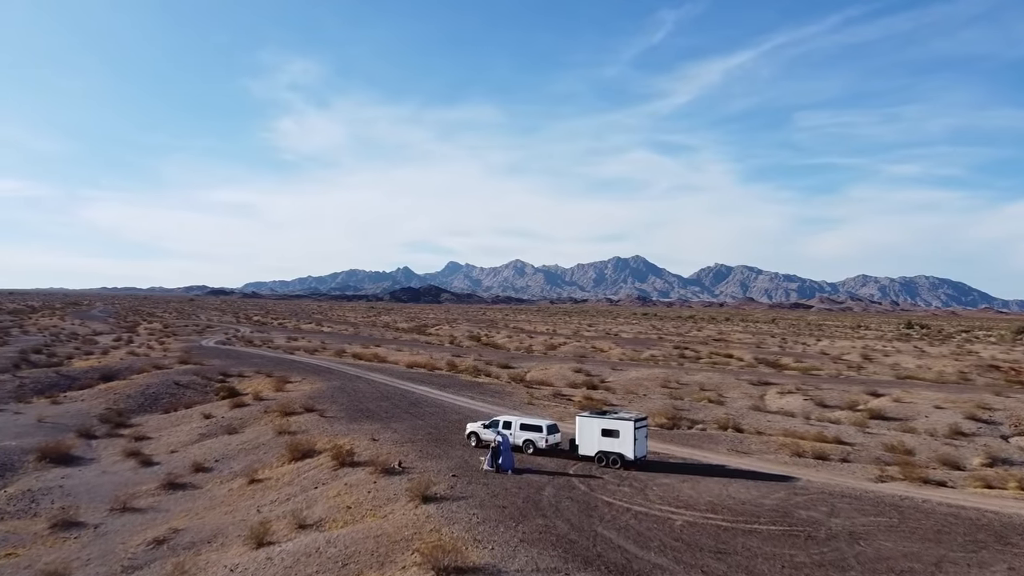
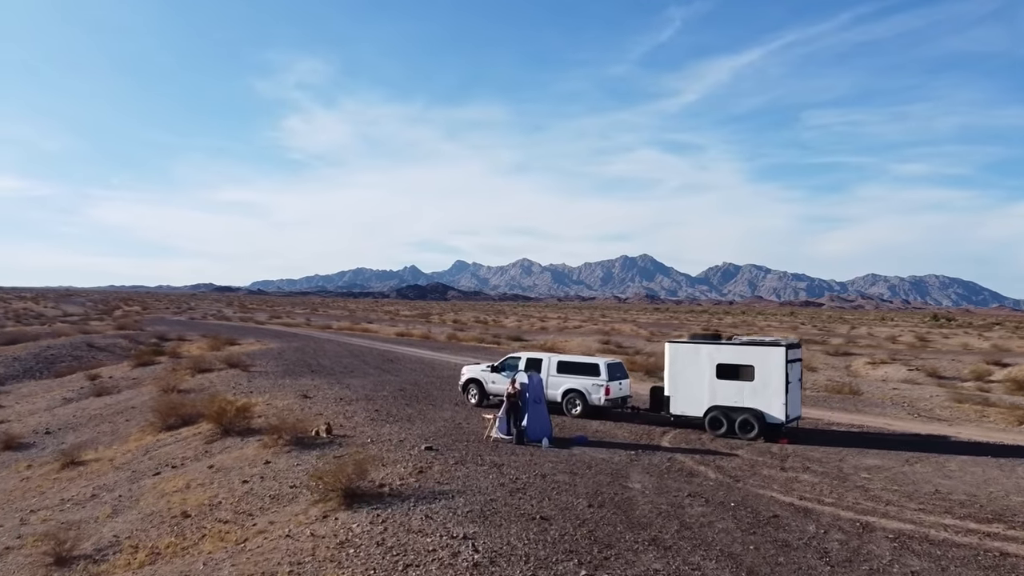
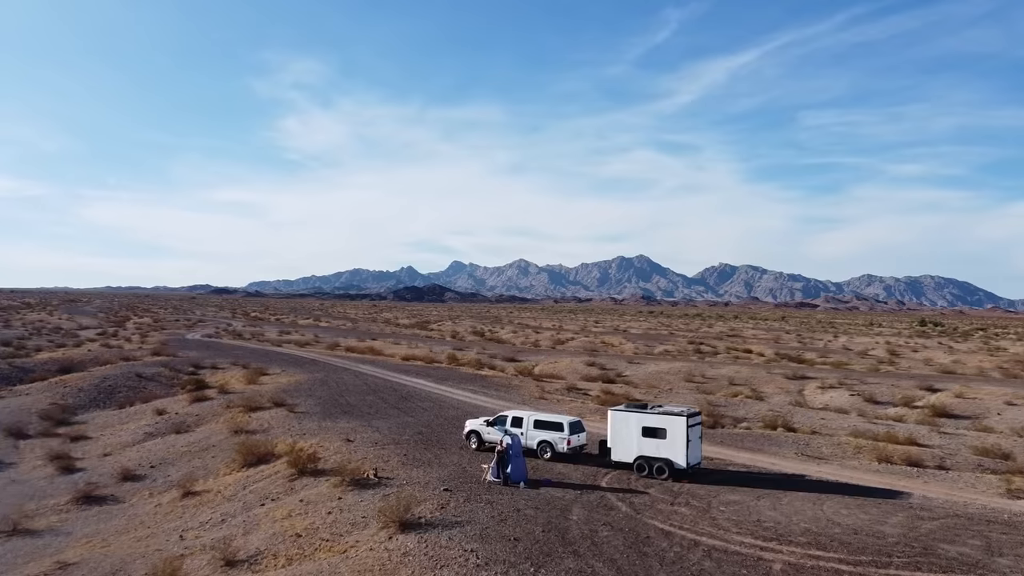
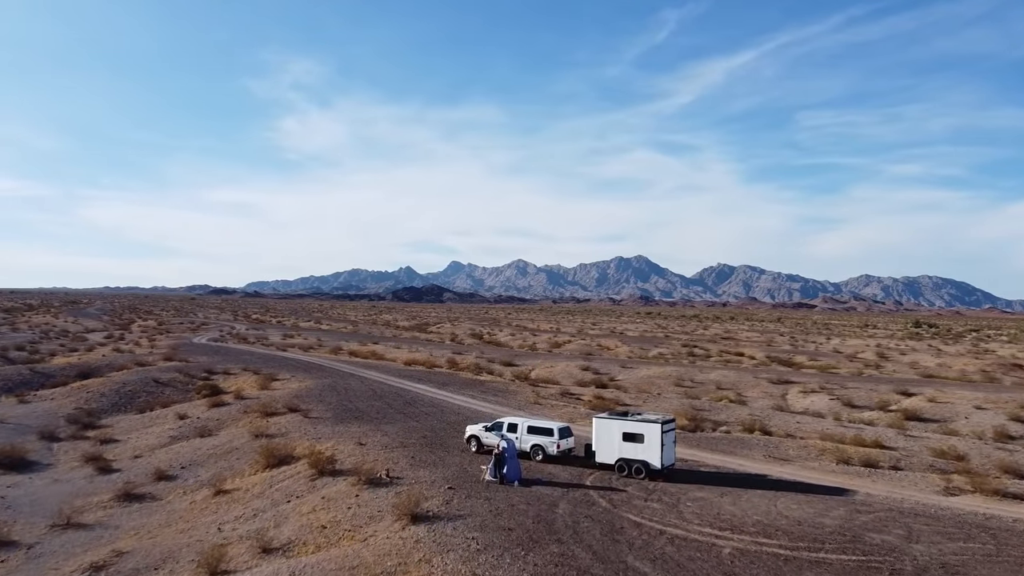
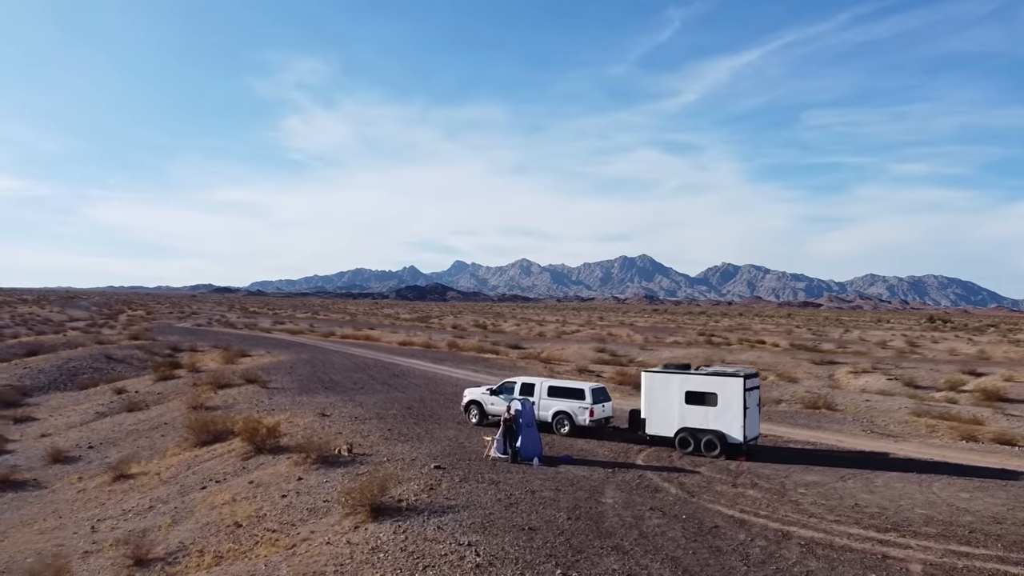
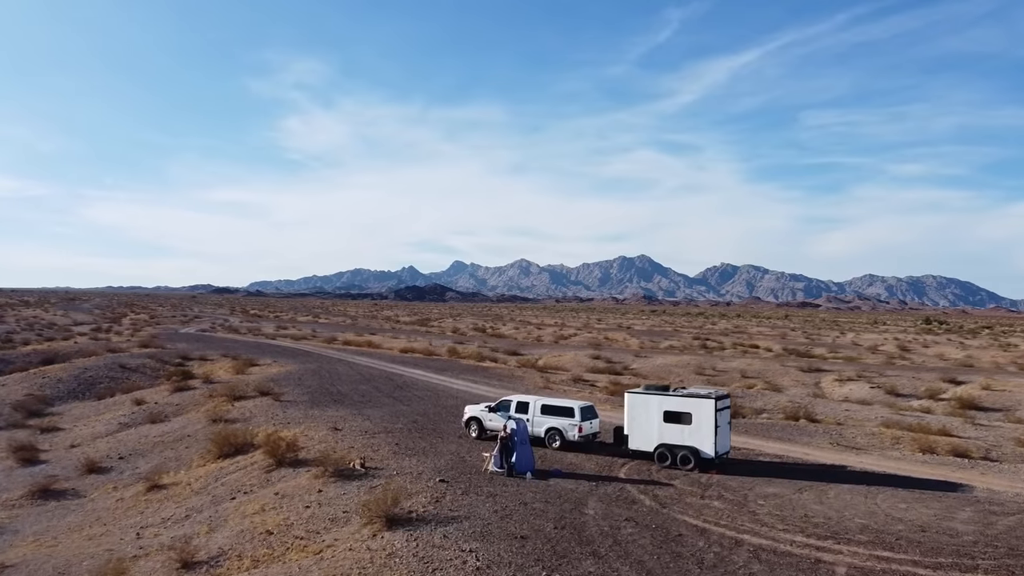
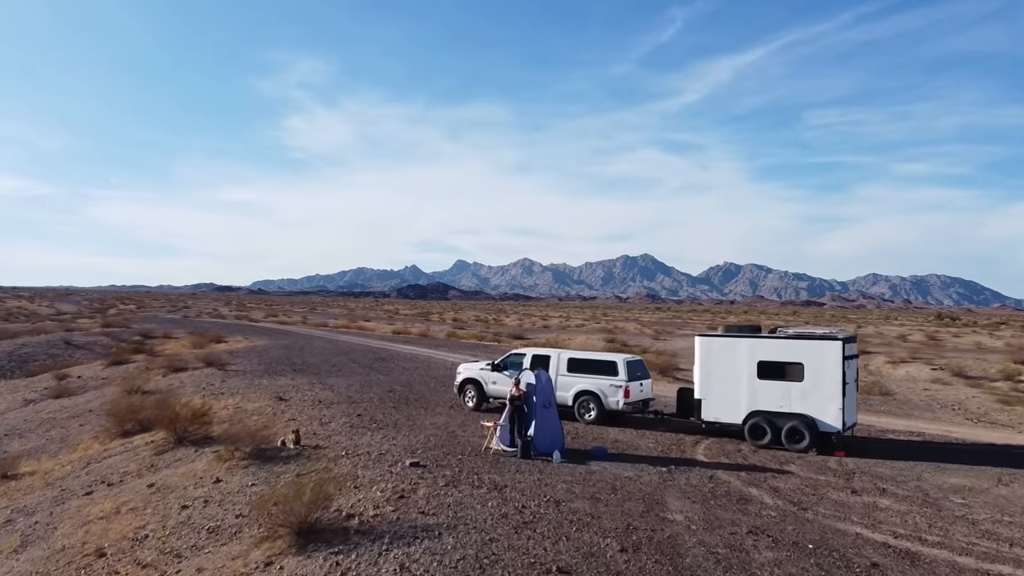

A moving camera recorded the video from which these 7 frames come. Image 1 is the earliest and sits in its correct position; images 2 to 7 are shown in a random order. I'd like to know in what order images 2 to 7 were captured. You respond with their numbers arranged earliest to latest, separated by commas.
4, 3, 6, 5, 2, 7
